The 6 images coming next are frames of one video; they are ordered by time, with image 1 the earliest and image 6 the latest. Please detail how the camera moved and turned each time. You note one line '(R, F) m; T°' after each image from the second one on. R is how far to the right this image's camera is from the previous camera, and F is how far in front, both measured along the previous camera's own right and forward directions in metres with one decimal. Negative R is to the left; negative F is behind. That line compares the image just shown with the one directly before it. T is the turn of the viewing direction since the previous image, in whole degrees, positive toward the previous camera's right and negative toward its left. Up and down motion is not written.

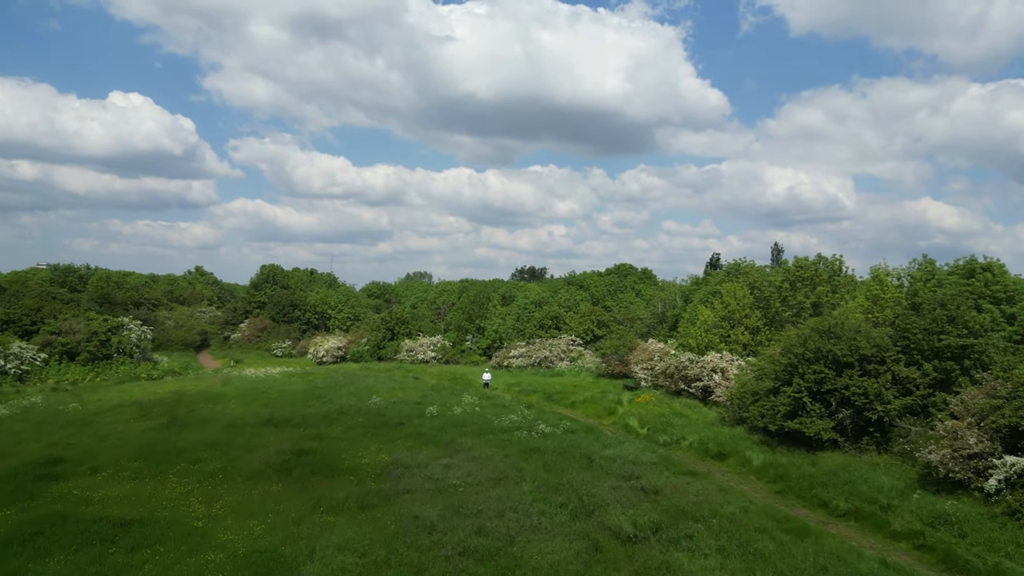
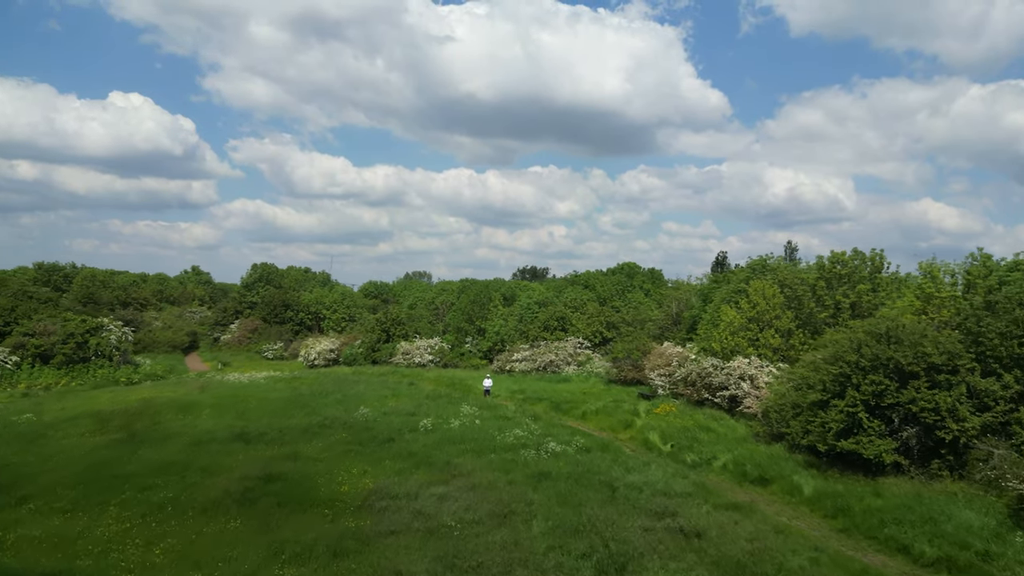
(-0.1, +3.4) m; 0°
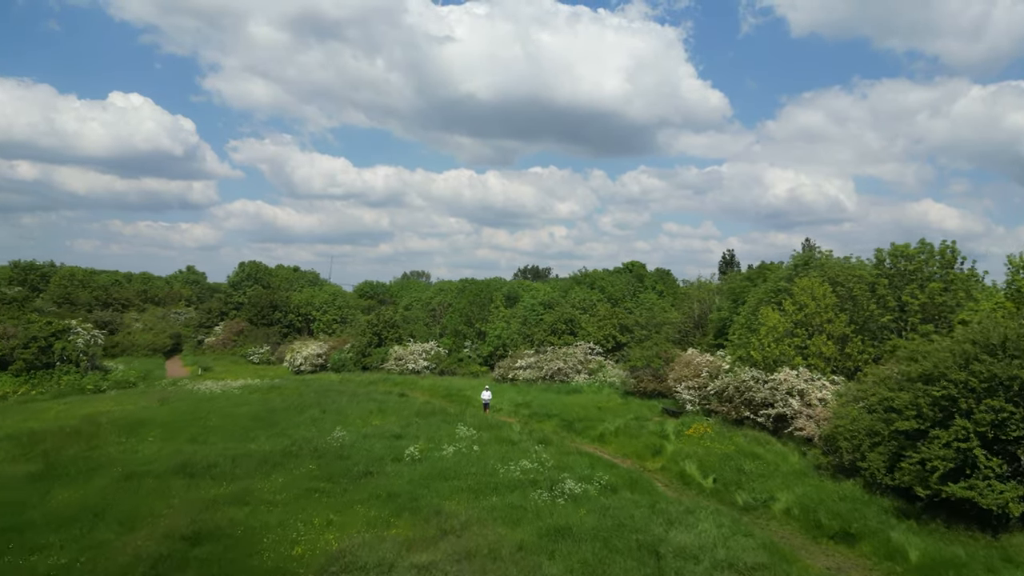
(-0.1, +4.7) m; 0°
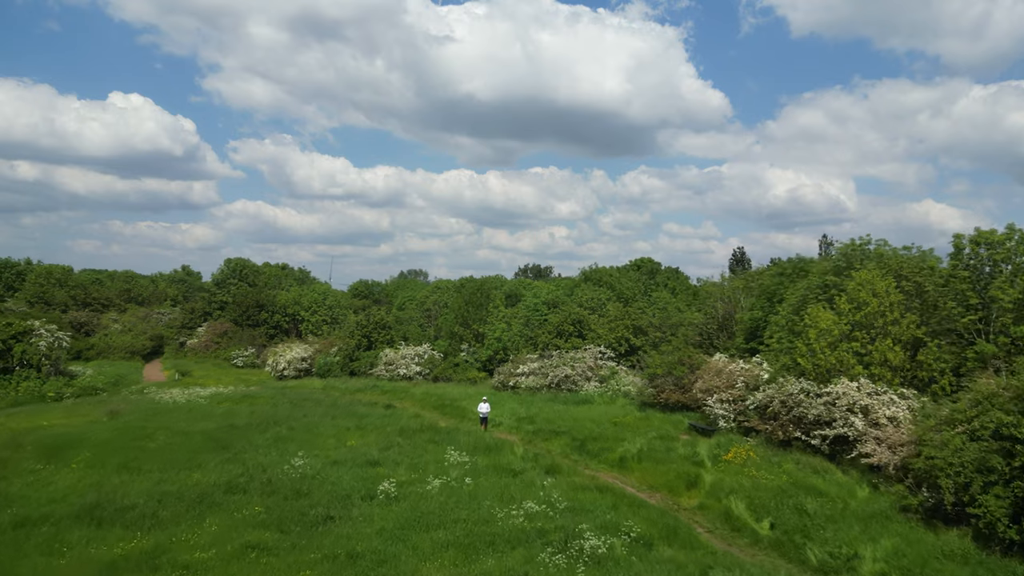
(0.0, +4.4) m; 0°
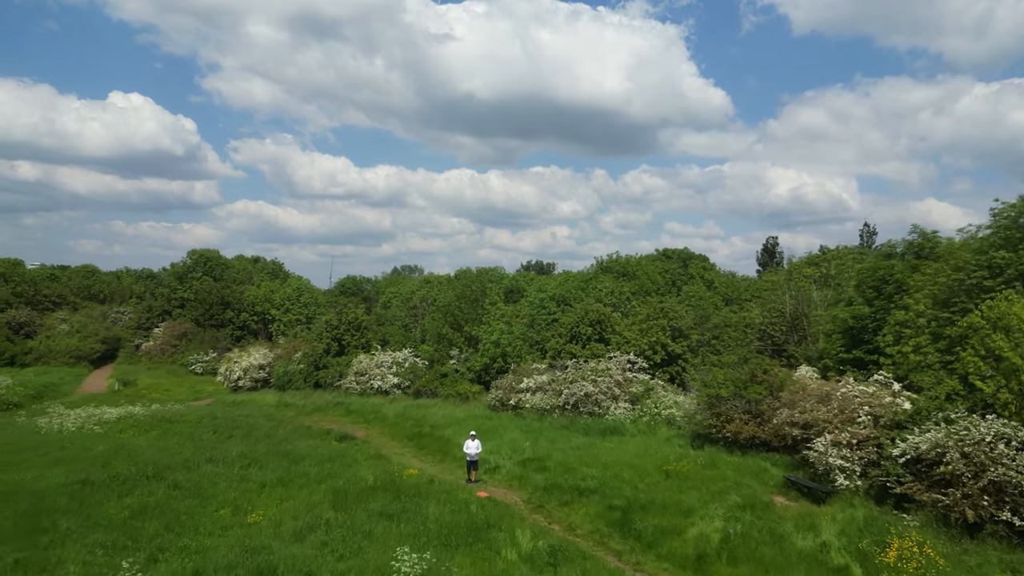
(0.0, +8.9) m; 0°
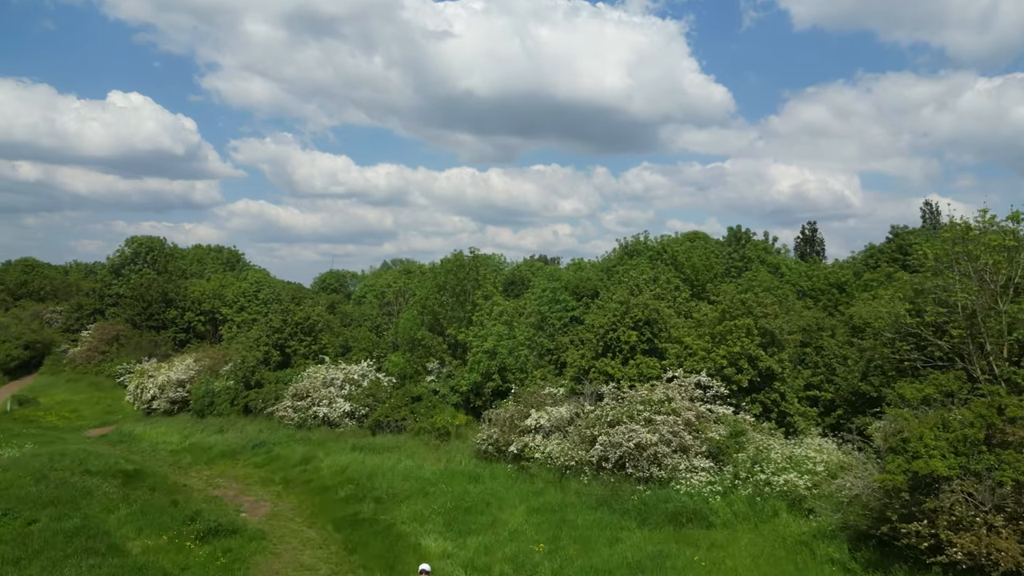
(0.0, +10.6) m; 0°
